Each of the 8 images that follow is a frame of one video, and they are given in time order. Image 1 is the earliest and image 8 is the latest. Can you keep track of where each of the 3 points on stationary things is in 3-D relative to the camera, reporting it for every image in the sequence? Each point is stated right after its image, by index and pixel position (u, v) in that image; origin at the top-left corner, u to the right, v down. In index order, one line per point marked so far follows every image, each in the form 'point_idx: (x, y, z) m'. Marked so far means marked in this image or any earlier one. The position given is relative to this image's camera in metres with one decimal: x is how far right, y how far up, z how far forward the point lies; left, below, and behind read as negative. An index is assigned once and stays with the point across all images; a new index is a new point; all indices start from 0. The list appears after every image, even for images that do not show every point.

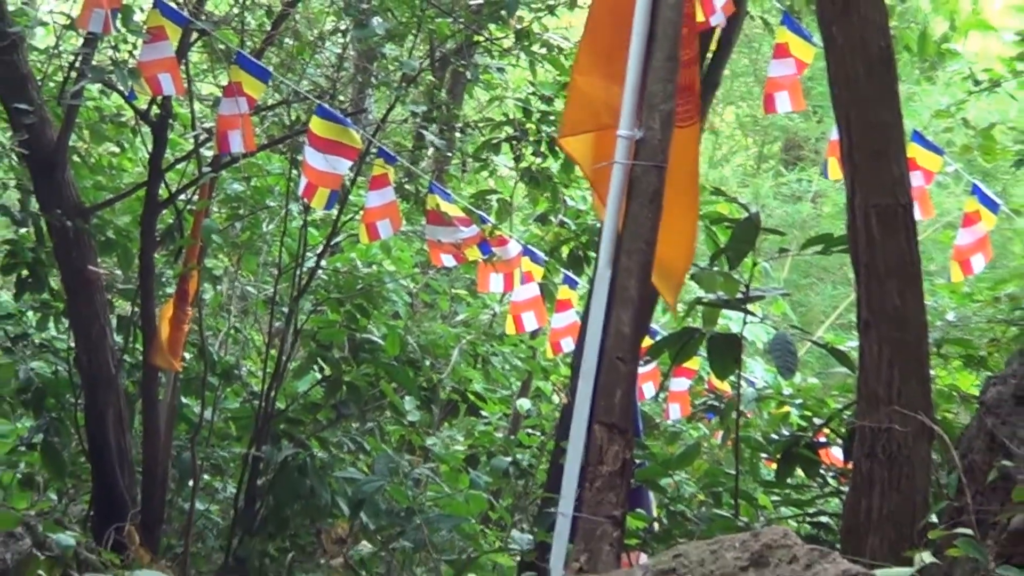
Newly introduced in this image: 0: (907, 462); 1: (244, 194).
0: (+1.4, -0.6, +3.2) m
1: (-1.2, +0.4, +4.4) m
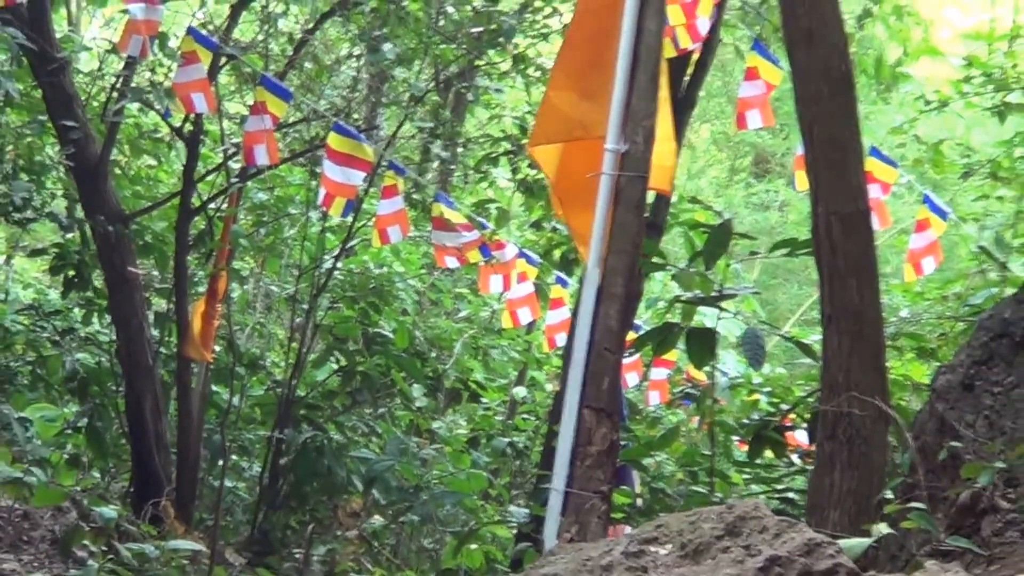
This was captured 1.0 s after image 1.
0: (+1.3, -0.6, +3.6) m
1: (-1.2, +0.4, +4.8) m
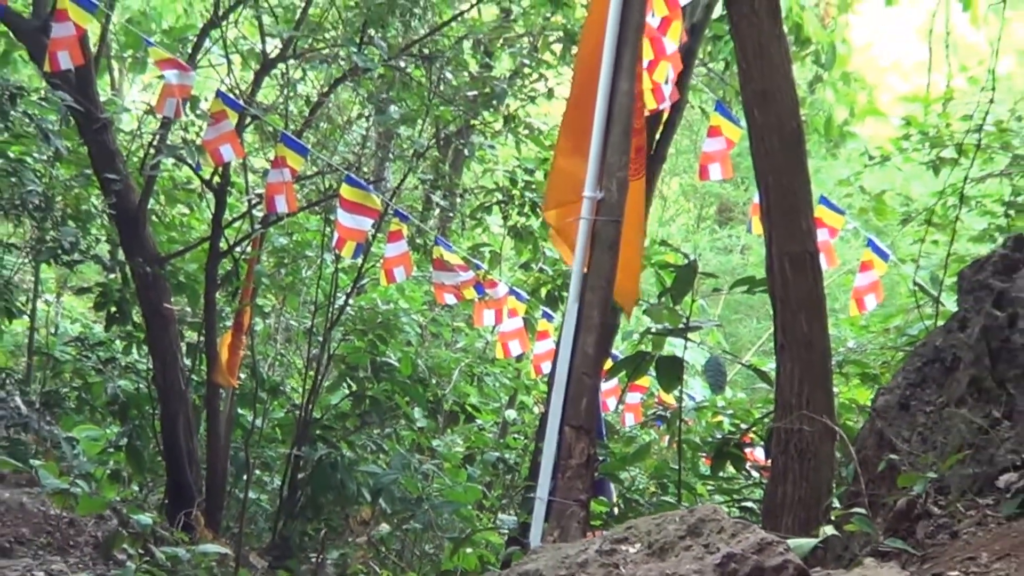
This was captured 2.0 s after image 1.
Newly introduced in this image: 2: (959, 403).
0: (+1.3, -0.8, +4.2) m
1: (-1.2, +0.3, +5.3) m
2: (+2.1, -0.5, +4.5) m
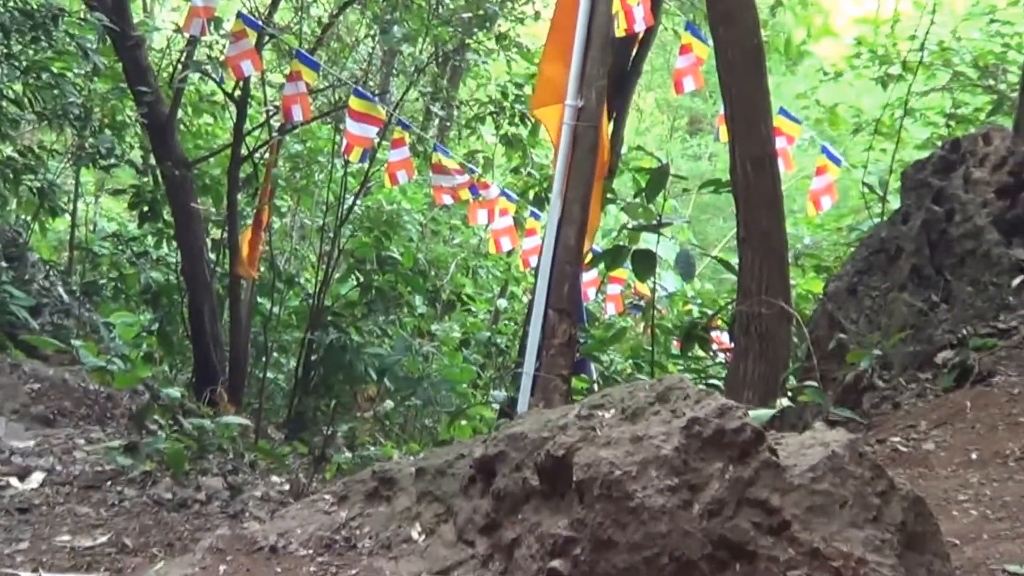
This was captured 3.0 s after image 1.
0: (+1.3, -0.2, +4.7) m
1: (-1.3, +0.8, +5.9) m
2: (+2.0, 0.0, +5.1) m
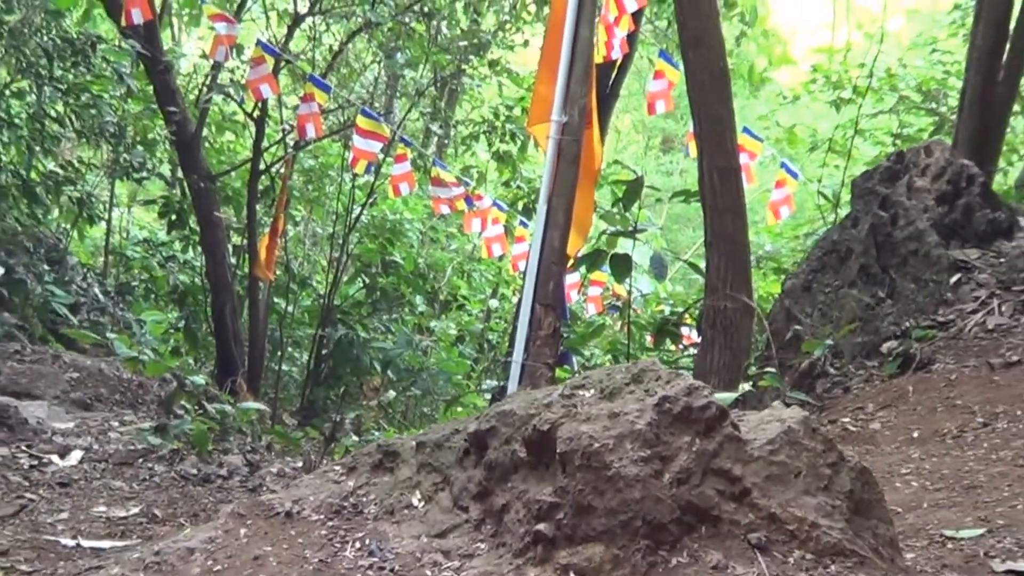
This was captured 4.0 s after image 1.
0: (+1.2, -0.2, +5.3) m
1: (-1.3, +0.8, +6.5) m
2: (+2.0, 0.0, +5.7) m
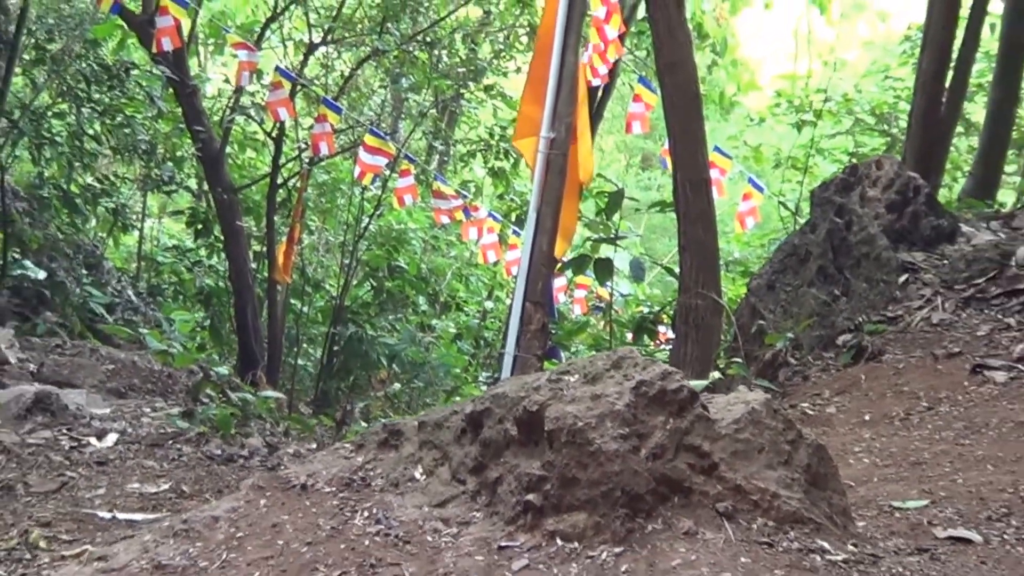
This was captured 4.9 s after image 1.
0: (+1.2, -0.2, +5.9) m
1: (-1.4, +0.8, +7.1) m
2: (+1.9, 0.0, +6.3) m
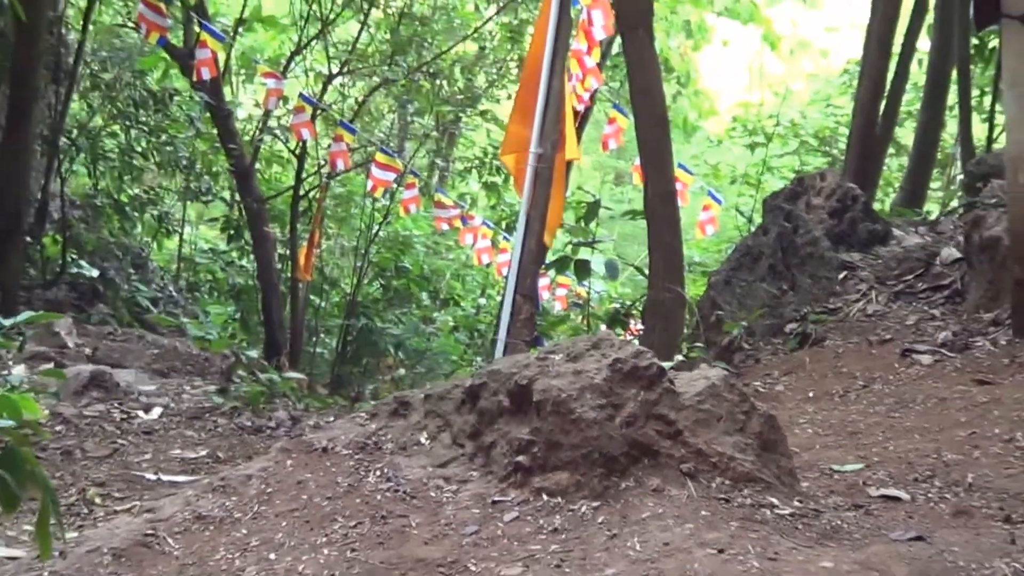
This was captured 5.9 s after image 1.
0: (+1.1, -0.2, +6.8) m
1: (-1.4, +0.7, +8.1) m
2: (+1.9, +0.1, +7.3) m
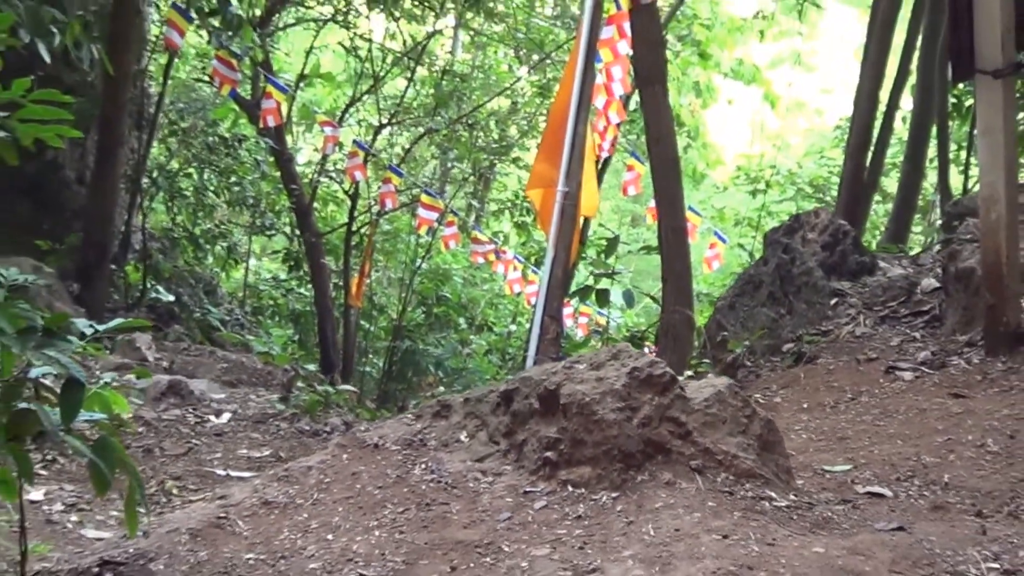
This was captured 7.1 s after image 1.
0: (+1.3, -0.3, +7.8) m
1: (-1.2, +0.5, +9.1) m
2: (+2.1, -0.2, +8.2) m
